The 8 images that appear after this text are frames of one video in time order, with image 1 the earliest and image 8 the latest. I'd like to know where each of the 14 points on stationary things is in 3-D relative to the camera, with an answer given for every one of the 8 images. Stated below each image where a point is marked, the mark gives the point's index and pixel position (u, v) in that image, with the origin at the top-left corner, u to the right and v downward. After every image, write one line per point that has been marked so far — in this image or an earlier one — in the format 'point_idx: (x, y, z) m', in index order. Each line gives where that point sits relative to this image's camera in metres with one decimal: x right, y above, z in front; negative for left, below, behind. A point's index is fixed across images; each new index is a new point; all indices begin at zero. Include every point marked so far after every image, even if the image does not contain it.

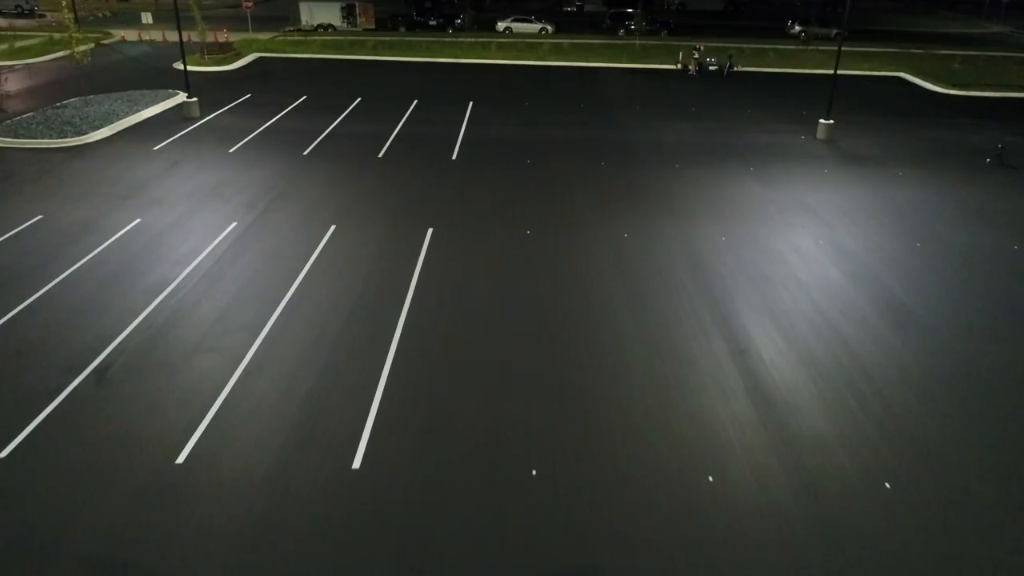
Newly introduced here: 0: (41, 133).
0: (-10.1, +3.3, +14.0) m
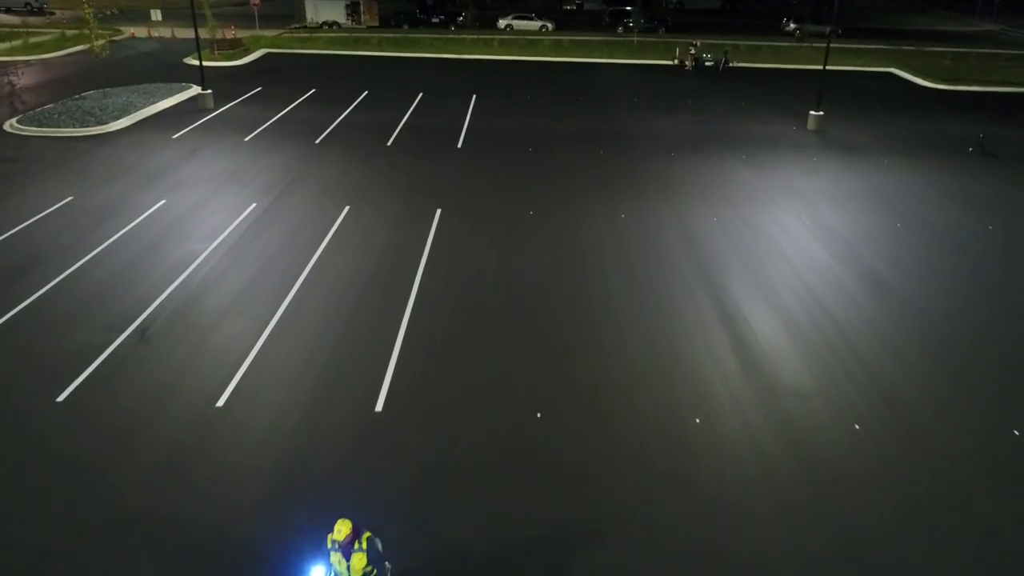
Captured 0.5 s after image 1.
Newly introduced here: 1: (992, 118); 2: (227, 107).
0: (-10.0, +3.7, +14.6) m
1: (+12.8, +4.5, +17.4) m
2: (-7.1, +4.5, +16.3) m
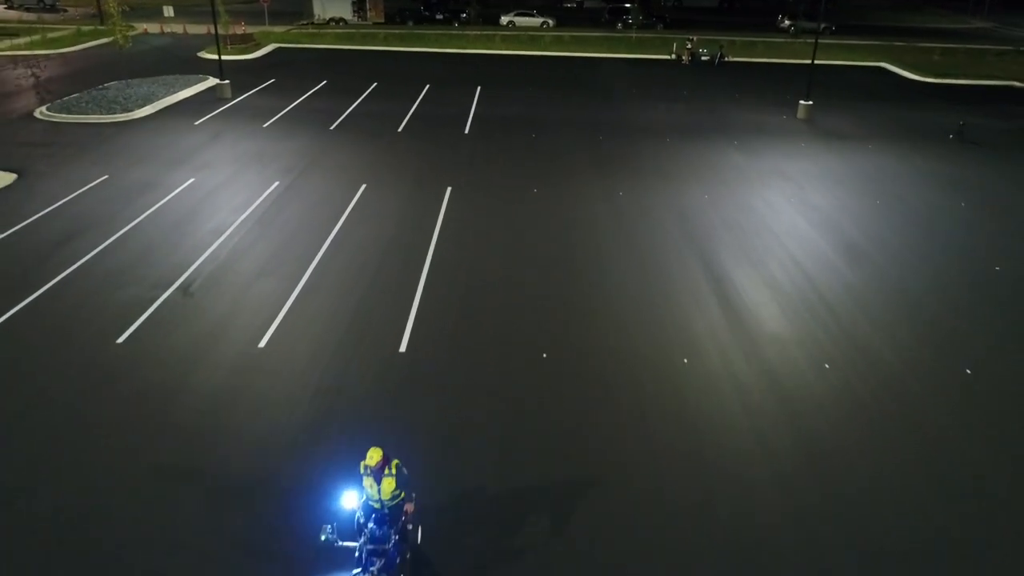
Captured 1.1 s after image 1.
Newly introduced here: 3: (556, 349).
0: (-9.9, +4.2, +15.4) m
1: (+12.9, +5.0, +18.3) m
2: (-7.0, +5.0, +17.1) m
3: (+0.6, -1.0, +9.3) m
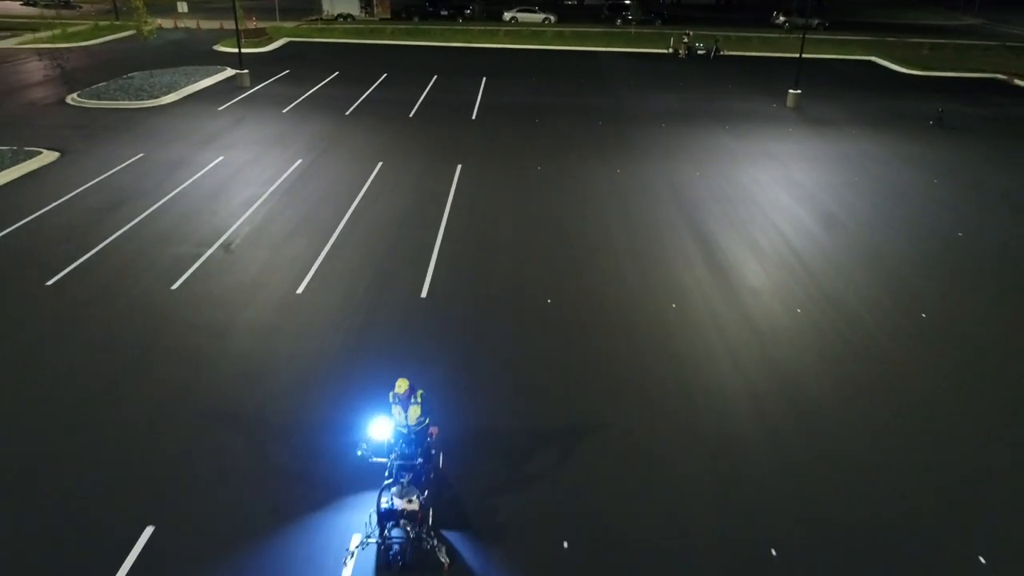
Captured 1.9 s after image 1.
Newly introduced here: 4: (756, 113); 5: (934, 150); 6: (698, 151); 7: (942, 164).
0: (-9.8, +4.8, +16.4) m
1: (+13.0, +5.5, +19.2) m
2: (-6.9, +5.6, +18.1) m
3: (+0.7, -0.5, +10.3) m
4: (+6.5, +4.7, +17.4) m
5: (+10.1, +3.3, +15.6) m
6: (+4.3, +3.2, +15.2) m
7: (+9.9, +2.8, +15.0) m
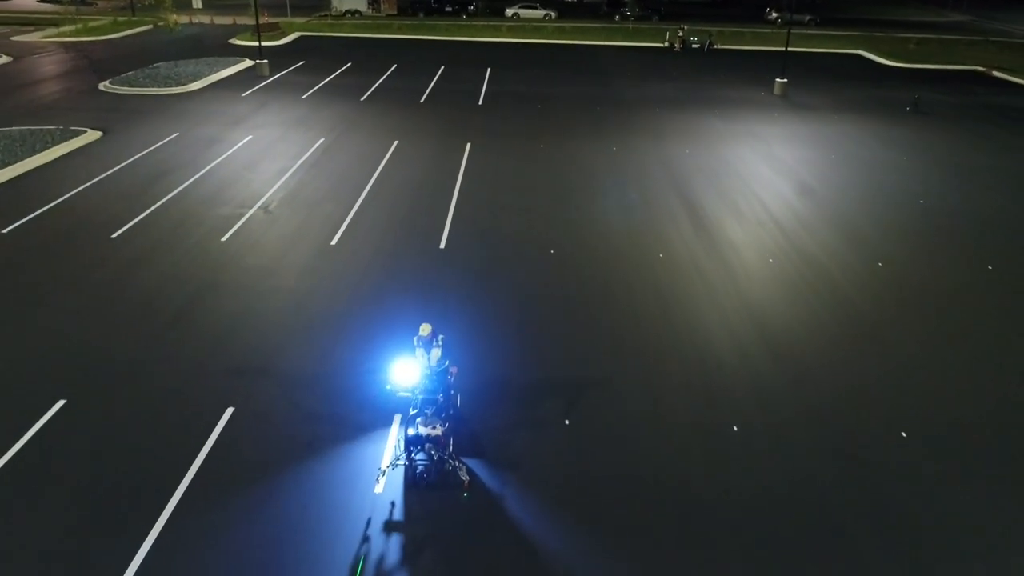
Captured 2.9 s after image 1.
0: (-9.7, +5.4, +17.5) m
1: (+13.1, +6.2, +20.3) m
2: (-6.8, +6.2, +19.2) m
3: (+0.8, +0.2, +11.4) m
4: (+6.6, +5.3, +18.6) m
5: (+10.2, +3.9, +16.8) m
6: (+4.4, +3.9, +16.3) m
7: (+10.0, +3.5, +16.1) m
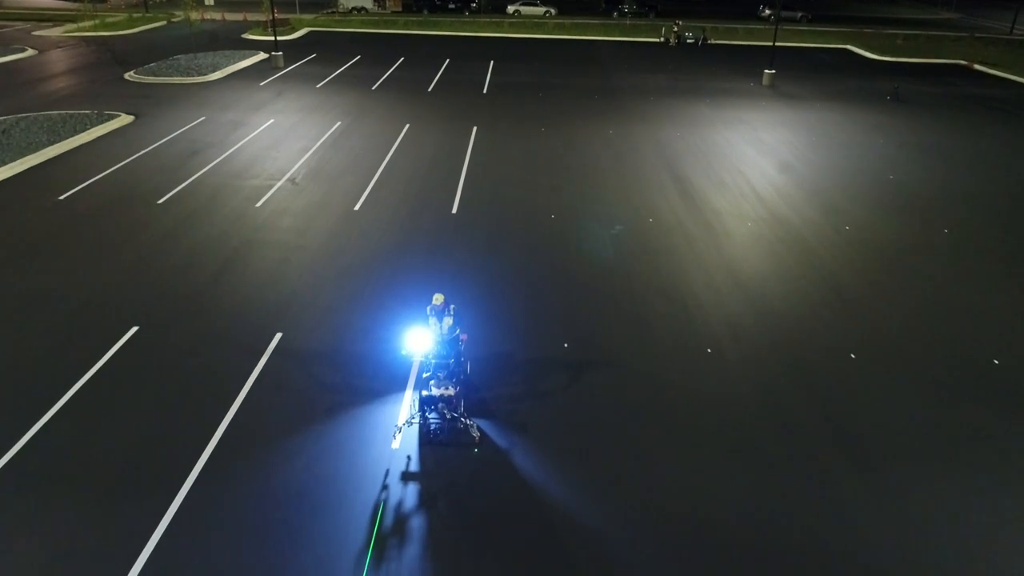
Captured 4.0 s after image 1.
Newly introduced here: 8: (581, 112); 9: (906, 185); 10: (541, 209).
0: (-9.6, +6.0, +18.5) m
1: (+13.2, +6.8, +21.3) m
2: (-6.7, +6.8, +20.2) m
3: (+0.9, +0.8, +12.4) m
4: (+6.7, +5.9, +19.6) m
5: (+10.3, +4.5, +17.8) m
6: (+4.5, +4.5, +17.3) m
7: (+10.0, +4.0, +17.1) m
8: (+1.9, +4.8, +17.8) m
9: (+8.9, +2.4, +14.7) m
10: (+0.6, +1.7, +13.5) m
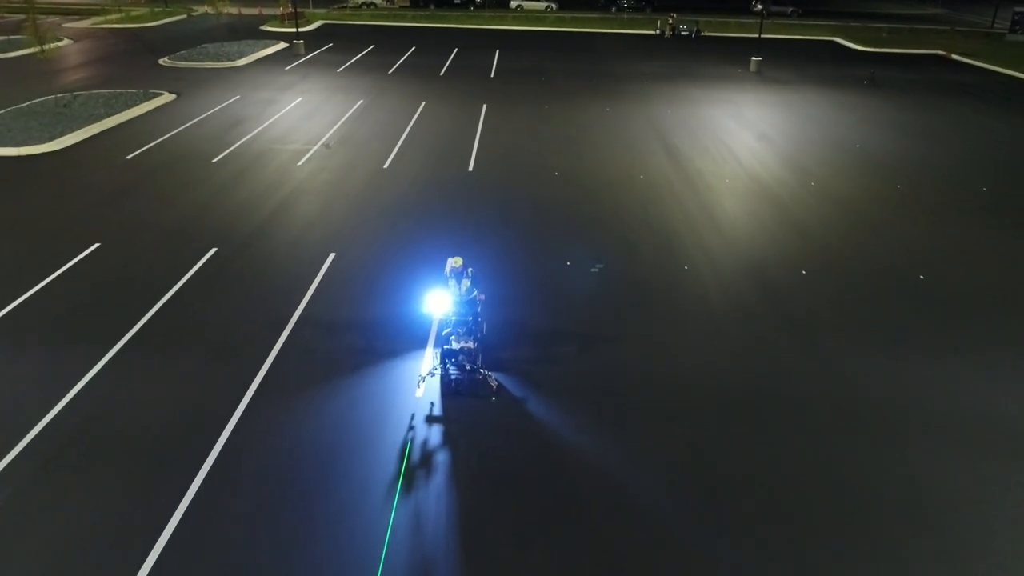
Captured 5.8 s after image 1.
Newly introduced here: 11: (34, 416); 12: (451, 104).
0: (-9.5, +7.0, +20.0) m
1: (+13.3, +7.7, +22.8) m
2: (-6.6, +7.7, +21.7) m
3: (+1.0, +1.7, +13.9) m
4: (+6.8, +6.8, +21.1) m
5: (+10.4, +5.4, +19.3) m
6: (+4.6, +5.4, +18.8) m
7: (+10.2, +5.0, +18.6) m
8: (+2.0, +5.7, +19.3) m
9: (+9.1, +3.3, +16.2) m
10: (+0.7, +2.7, +15.0) m
11: (-6.4, -1.8, +8.7) m
12: (-1.7, +5.3, +18.3) m
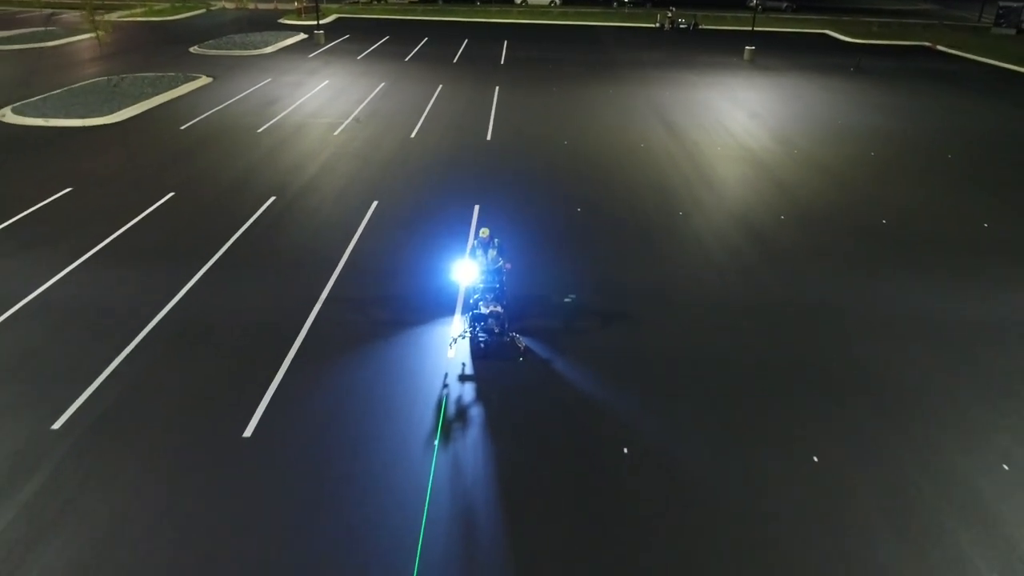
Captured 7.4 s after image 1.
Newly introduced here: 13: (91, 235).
0: (-9.2, +7.8, +21.3) m
1: (+13.6, +8.5, +24.2) m
2: (-6.3, +8.6, +23.0) m
3: (+1.3, +2.6, +15.2) m
4: (+7.1, +7.7, +22.4) m
5: (+10.7, +6.3, +20.6) m
6: (+4.9, +6.2, +20.1) m
7: (+10.4, +5.8, +20.0) m
8: (+2.3, +6.6, +20.6) m
9: (+9.3, +4.1, +17.5) m
10: (+1.0, +3.5, +16.3) m
11: (-6.1, -1.0, +10.0) m
12: (-1.4, +6.1, +19.6) m
13: (-8.4, +1.1, +13.1) m
